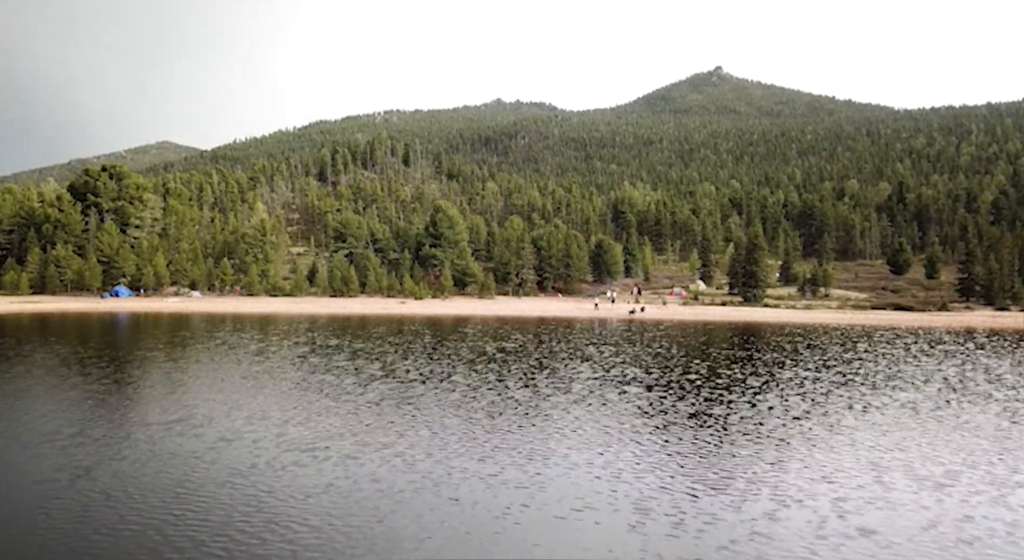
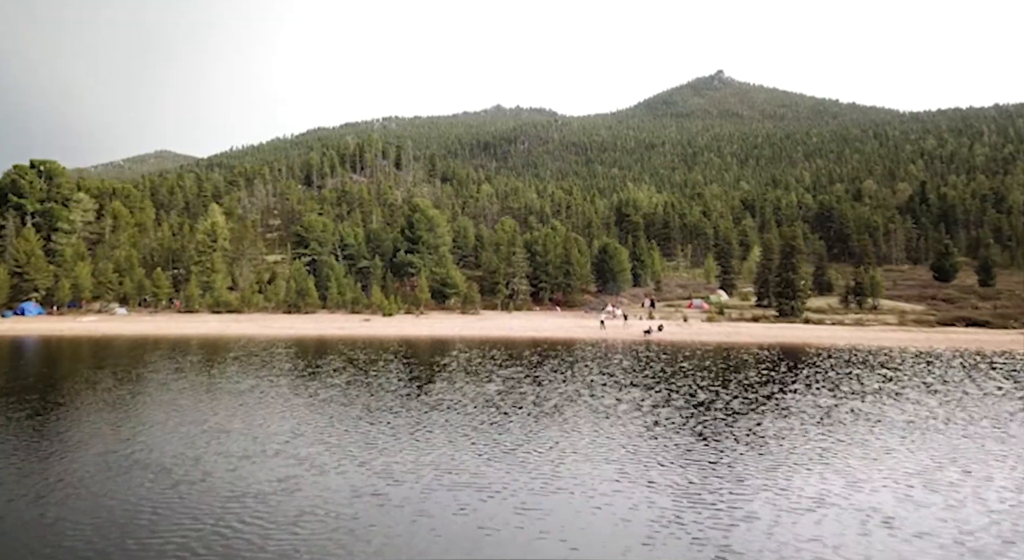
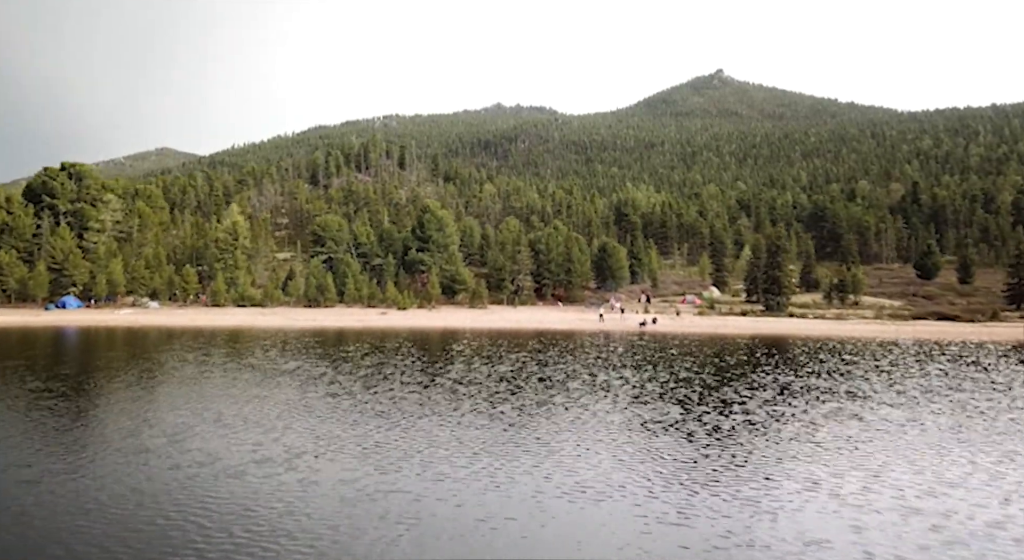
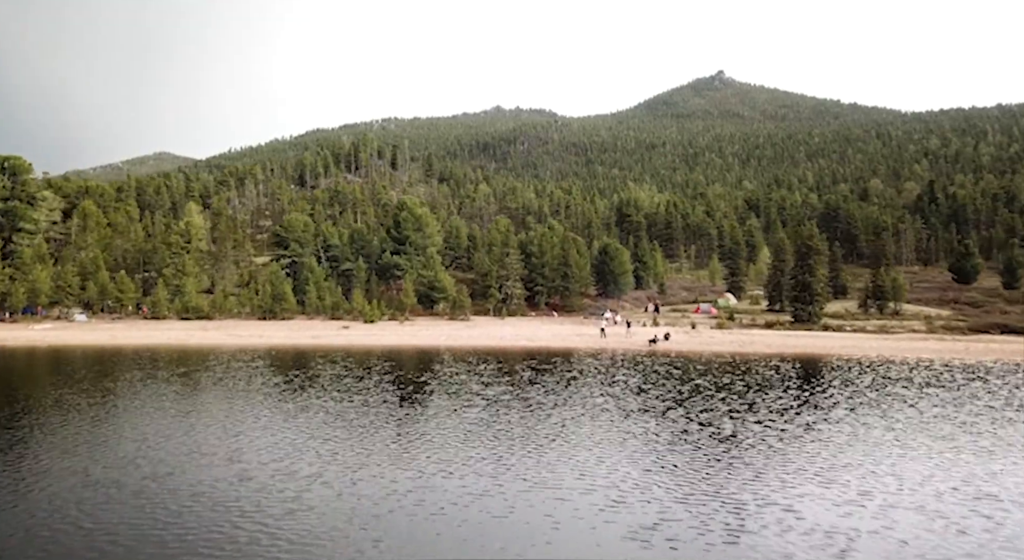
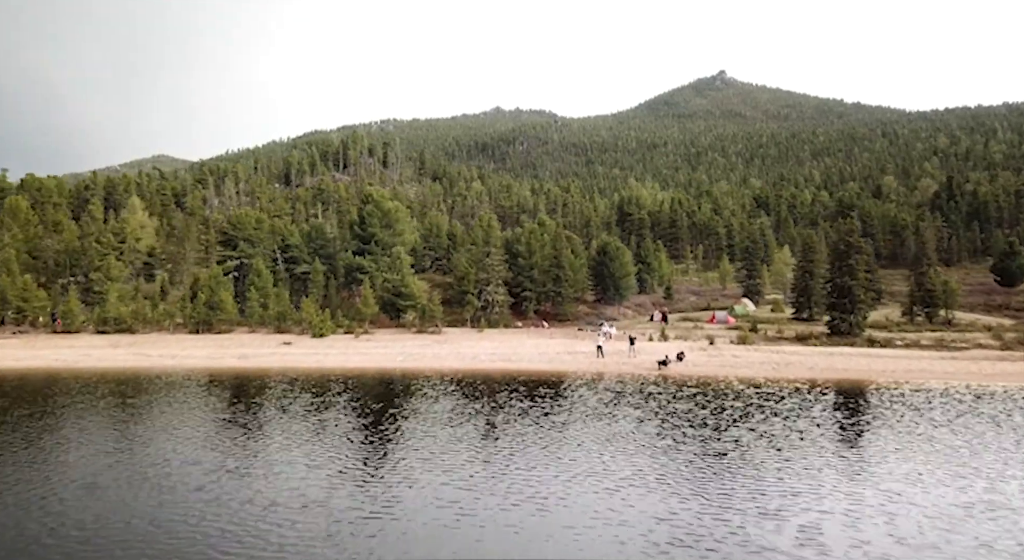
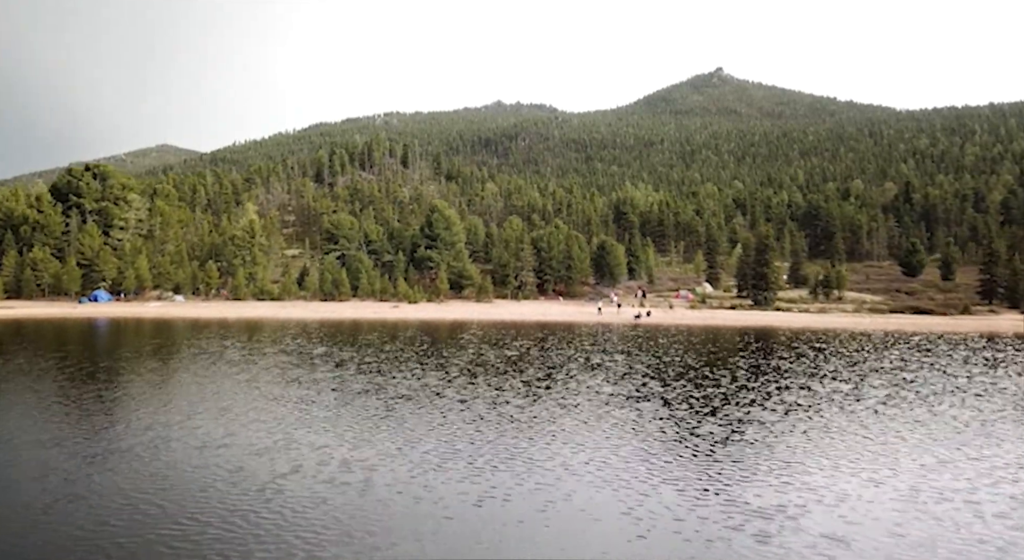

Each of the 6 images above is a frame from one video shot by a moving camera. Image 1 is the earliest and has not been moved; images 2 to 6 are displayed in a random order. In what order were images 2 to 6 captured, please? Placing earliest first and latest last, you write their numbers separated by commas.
6, 3, 2, 4, 5
